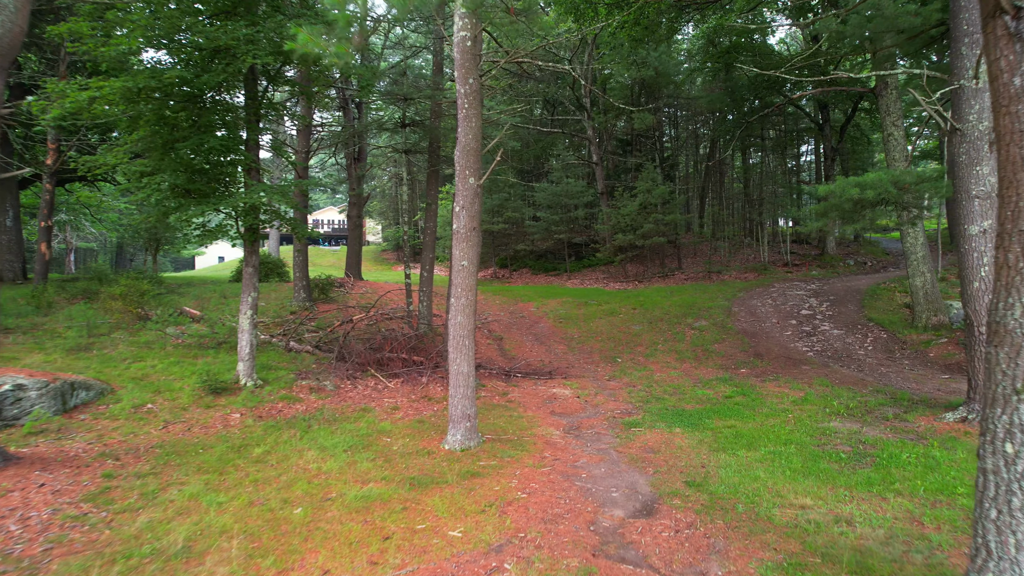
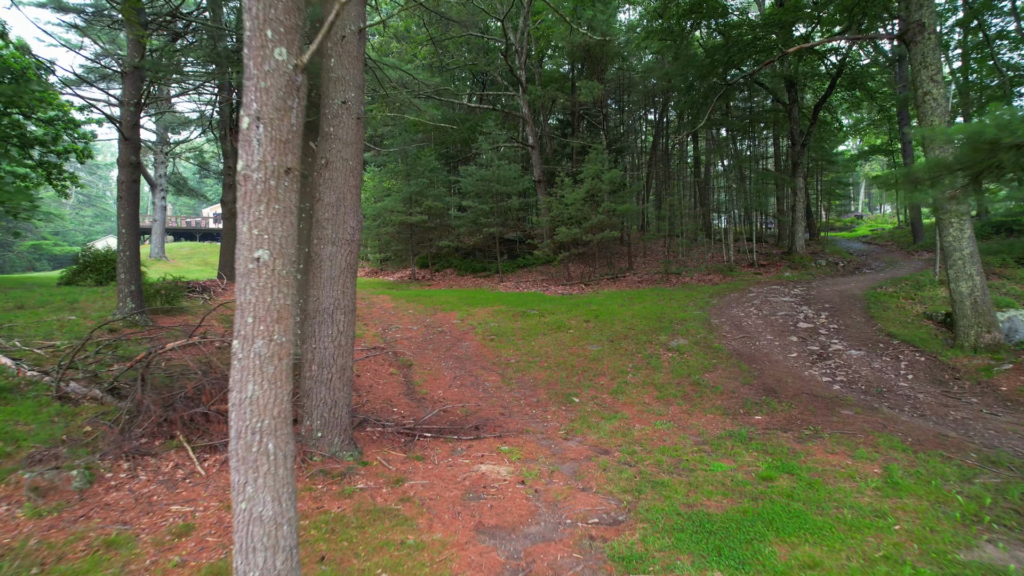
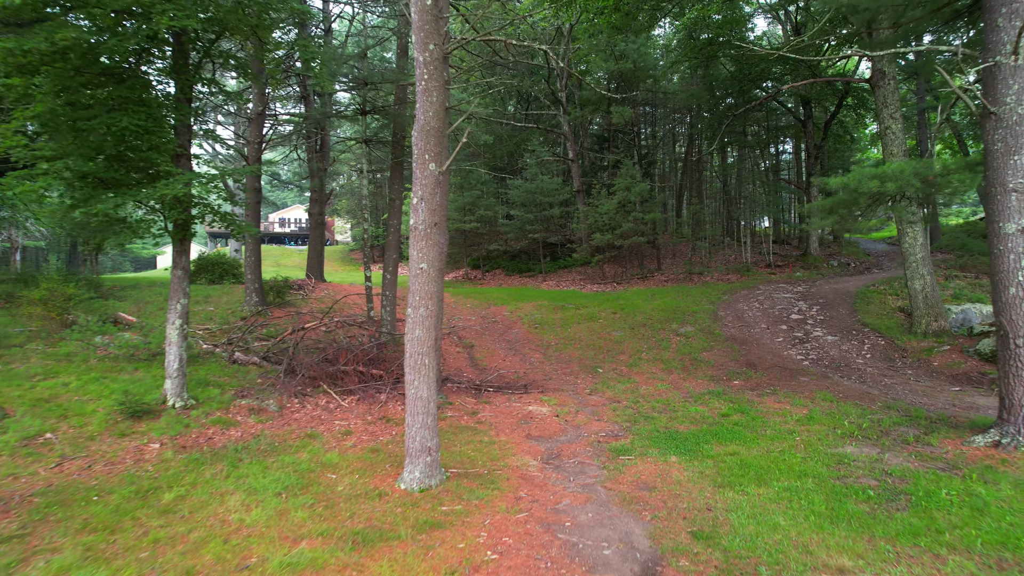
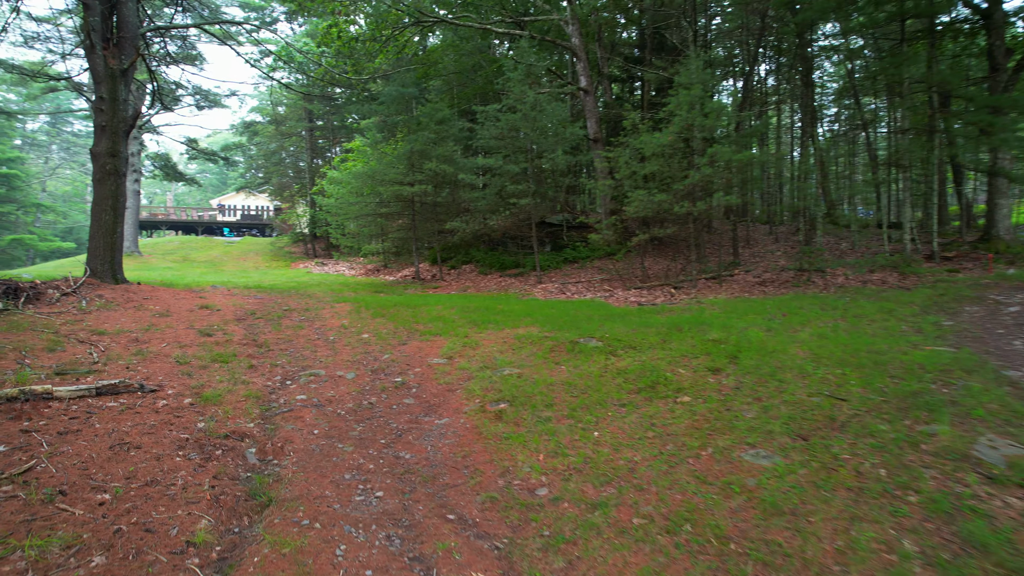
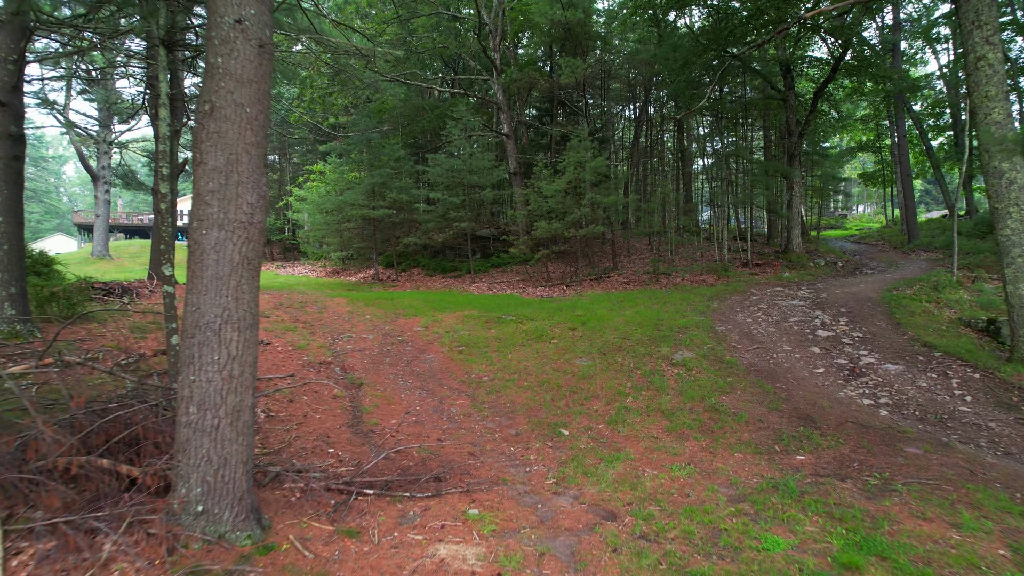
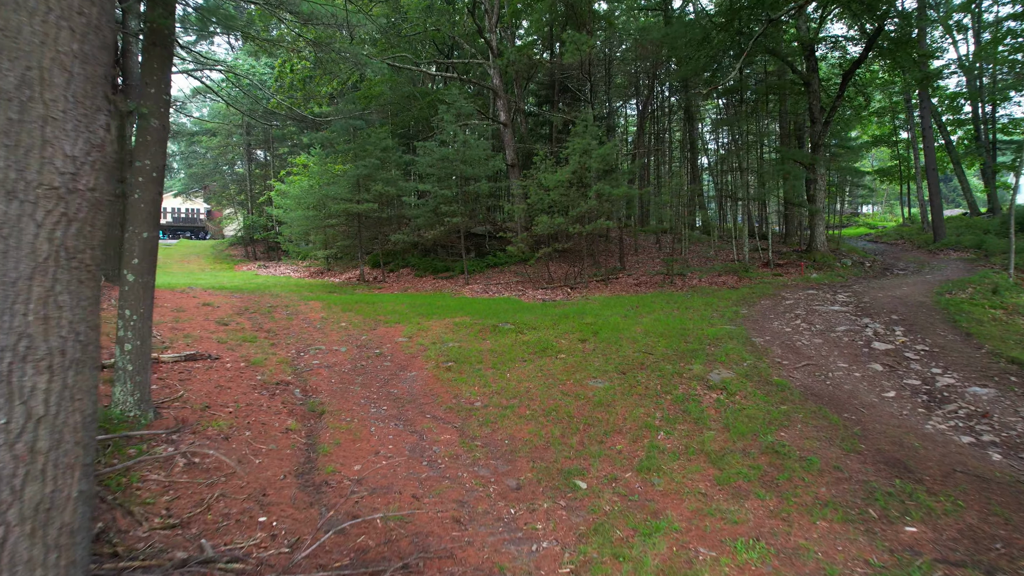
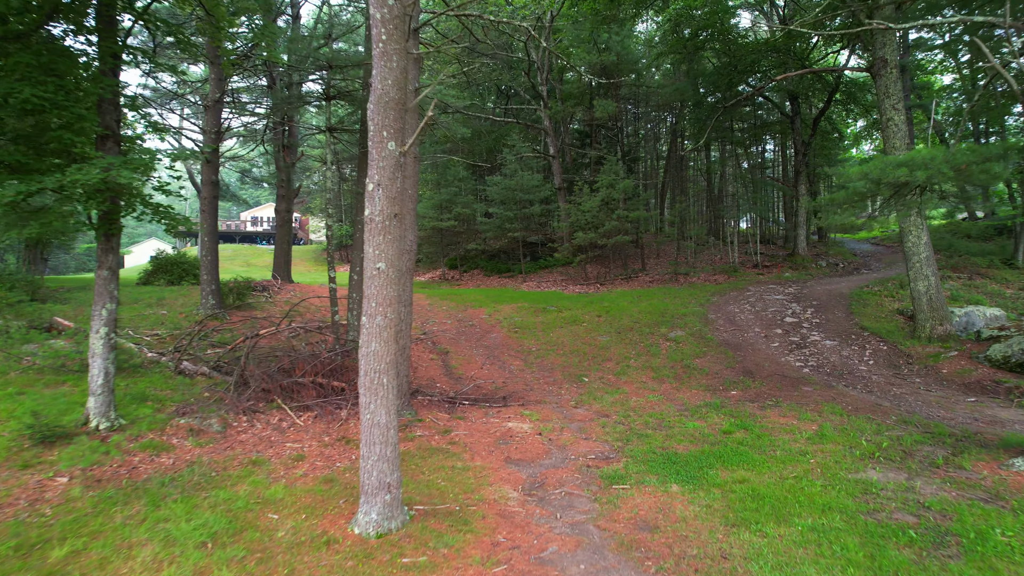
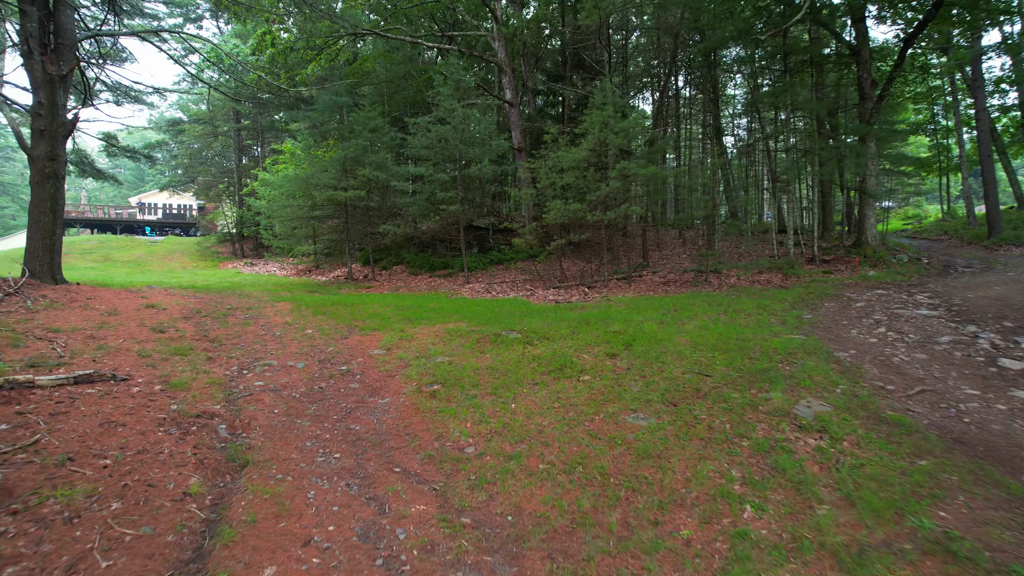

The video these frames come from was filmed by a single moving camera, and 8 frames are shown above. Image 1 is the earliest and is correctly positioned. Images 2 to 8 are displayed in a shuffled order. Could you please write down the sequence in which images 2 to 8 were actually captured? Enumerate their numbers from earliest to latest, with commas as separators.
3, 7, 2, 5, 6, 8, 4
